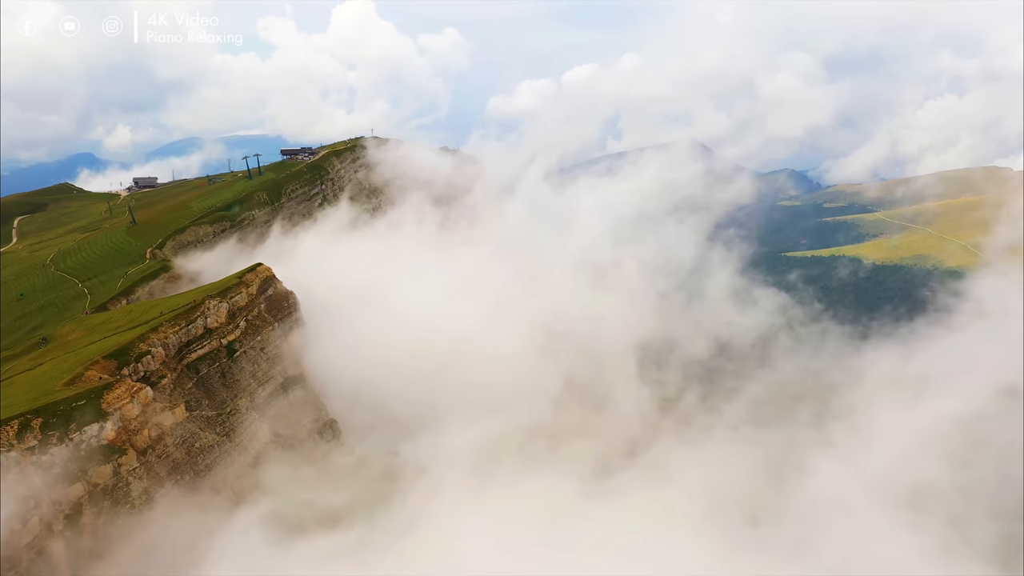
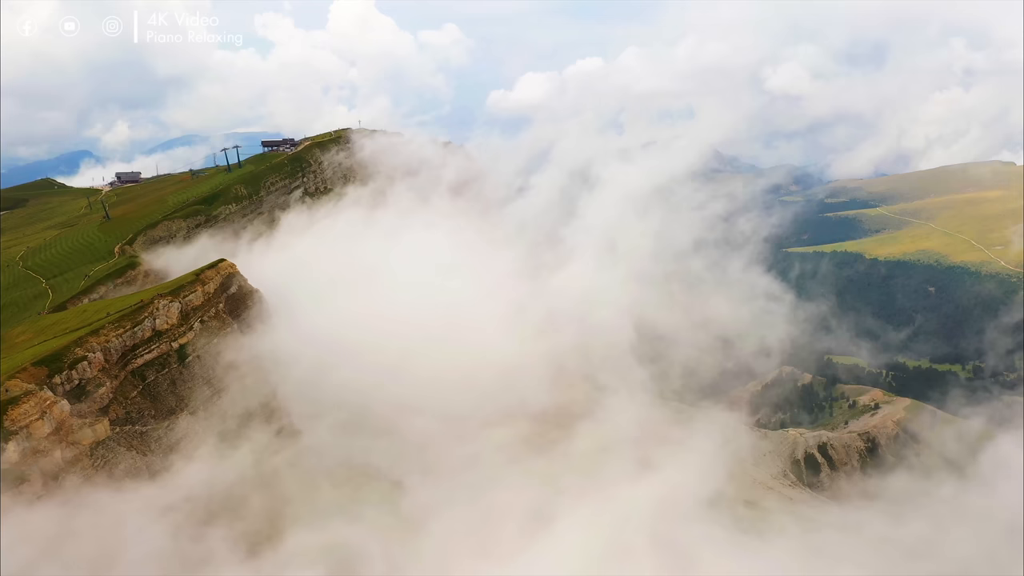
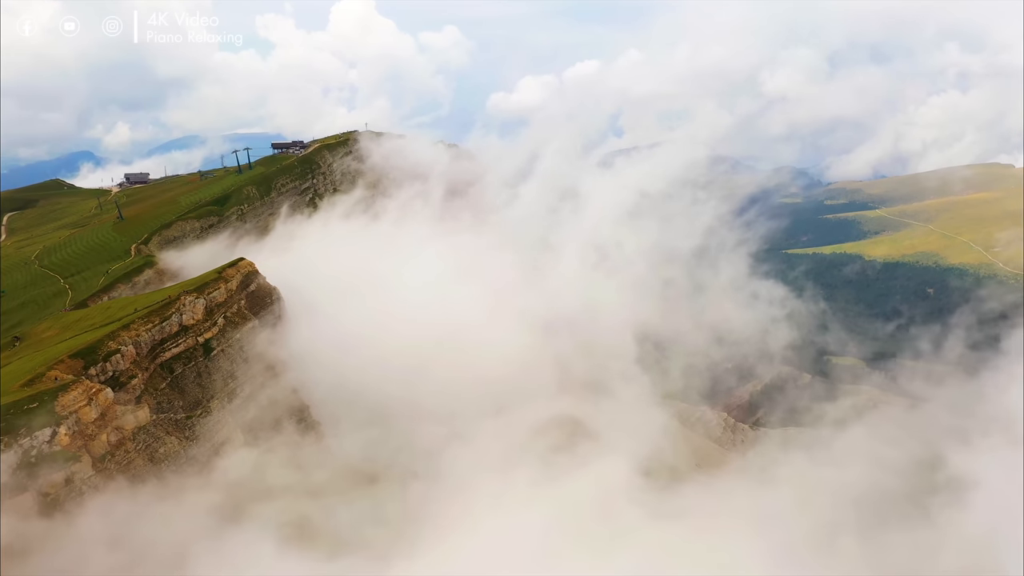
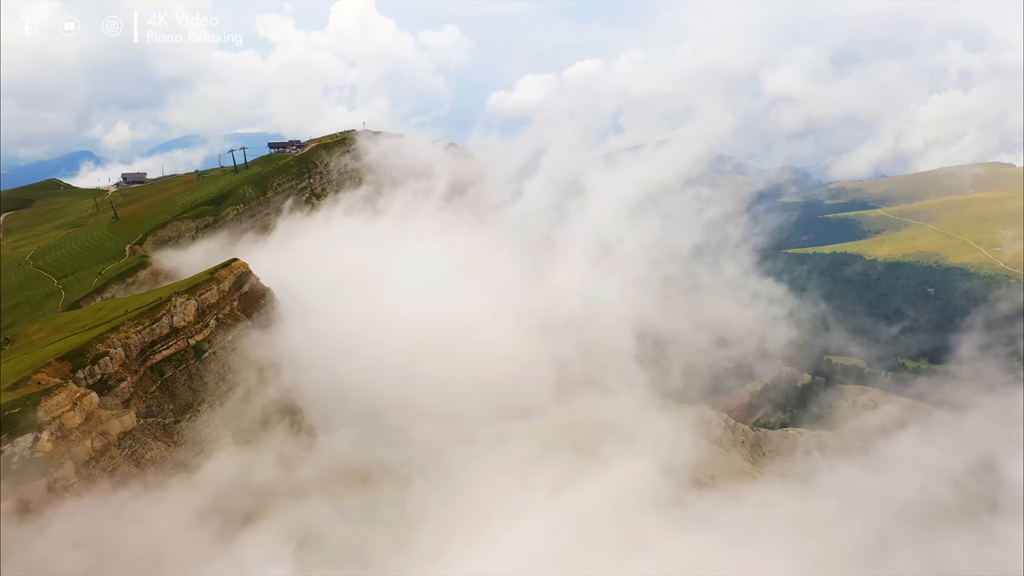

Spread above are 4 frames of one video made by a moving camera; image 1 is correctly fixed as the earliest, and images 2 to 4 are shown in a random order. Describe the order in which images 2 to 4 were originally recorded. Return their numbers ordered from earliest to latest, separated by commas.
3, 4, 2
